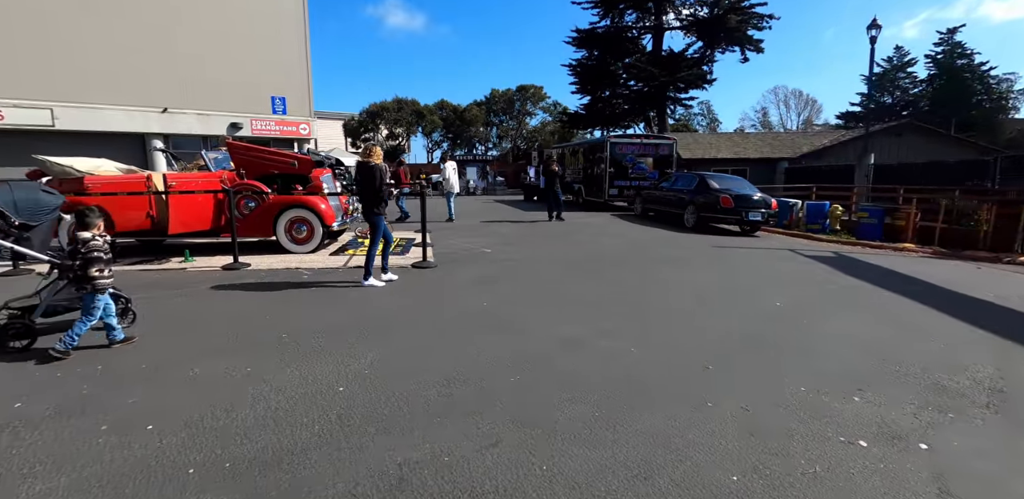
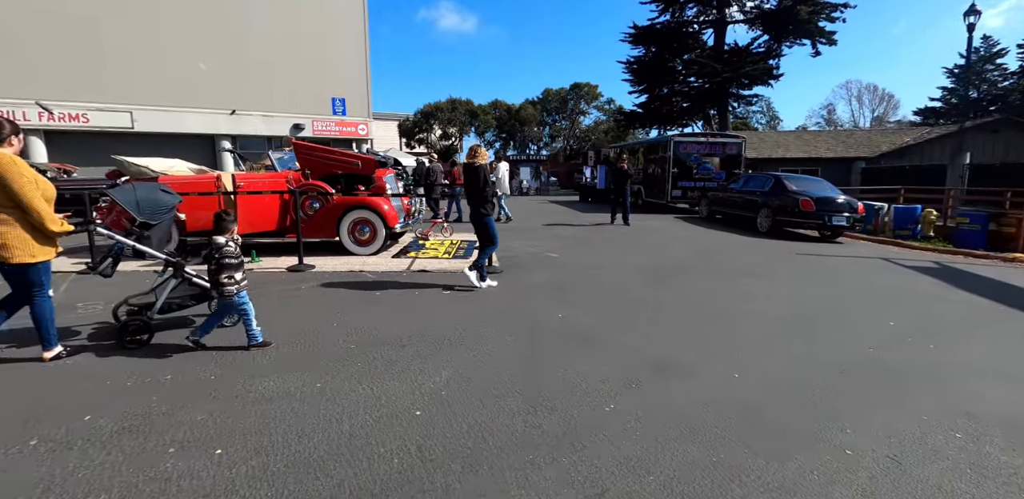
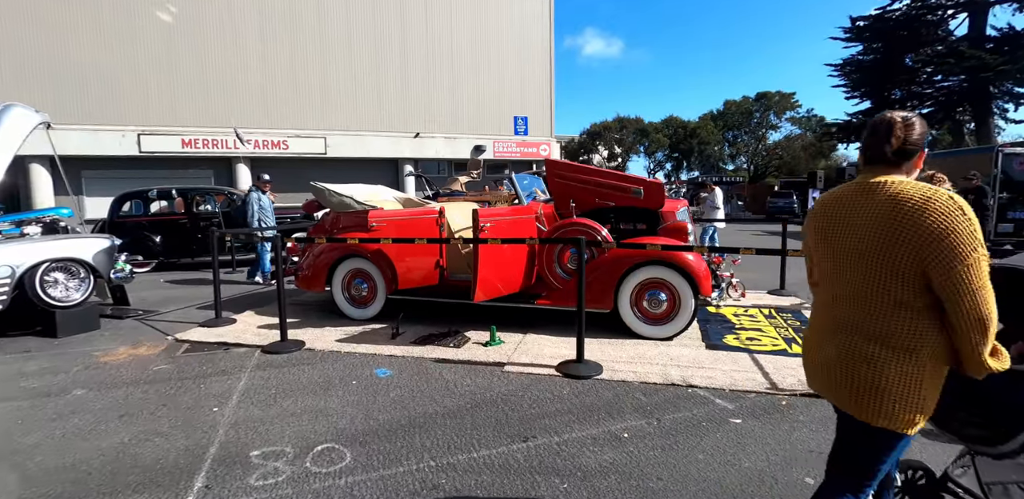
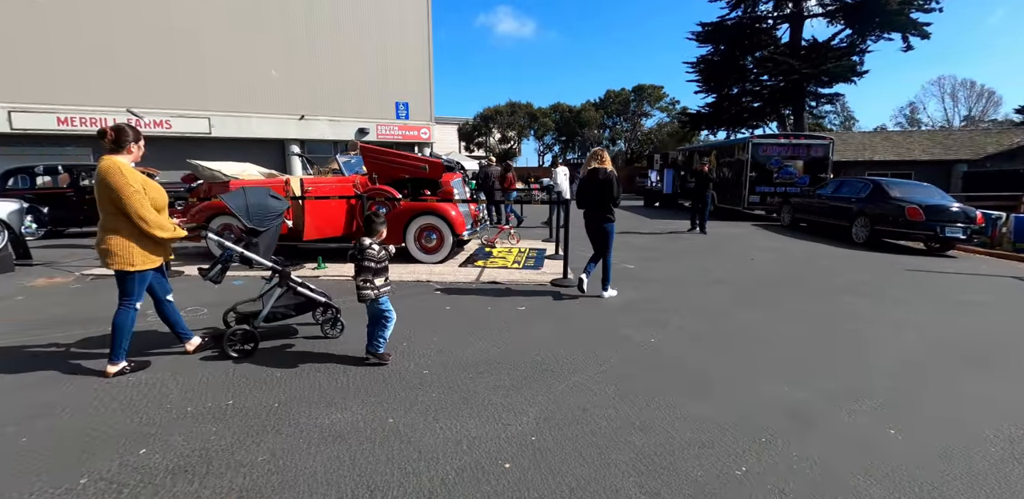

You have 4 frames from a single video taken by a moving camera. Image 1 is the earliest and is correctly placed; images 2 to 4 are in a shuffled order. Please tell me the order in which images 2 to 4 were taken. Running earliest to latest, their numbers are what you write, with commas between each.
2, 4, 3
